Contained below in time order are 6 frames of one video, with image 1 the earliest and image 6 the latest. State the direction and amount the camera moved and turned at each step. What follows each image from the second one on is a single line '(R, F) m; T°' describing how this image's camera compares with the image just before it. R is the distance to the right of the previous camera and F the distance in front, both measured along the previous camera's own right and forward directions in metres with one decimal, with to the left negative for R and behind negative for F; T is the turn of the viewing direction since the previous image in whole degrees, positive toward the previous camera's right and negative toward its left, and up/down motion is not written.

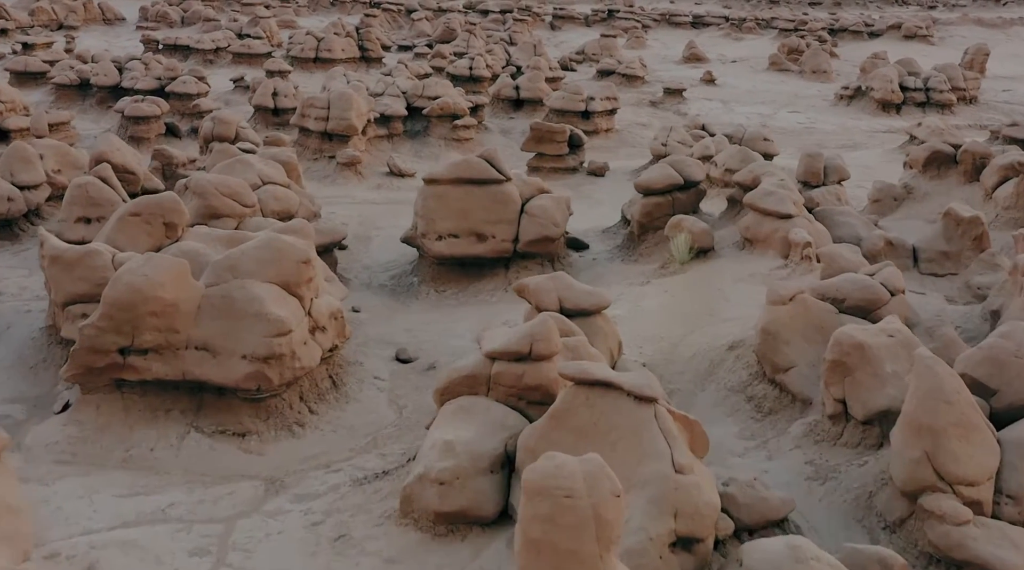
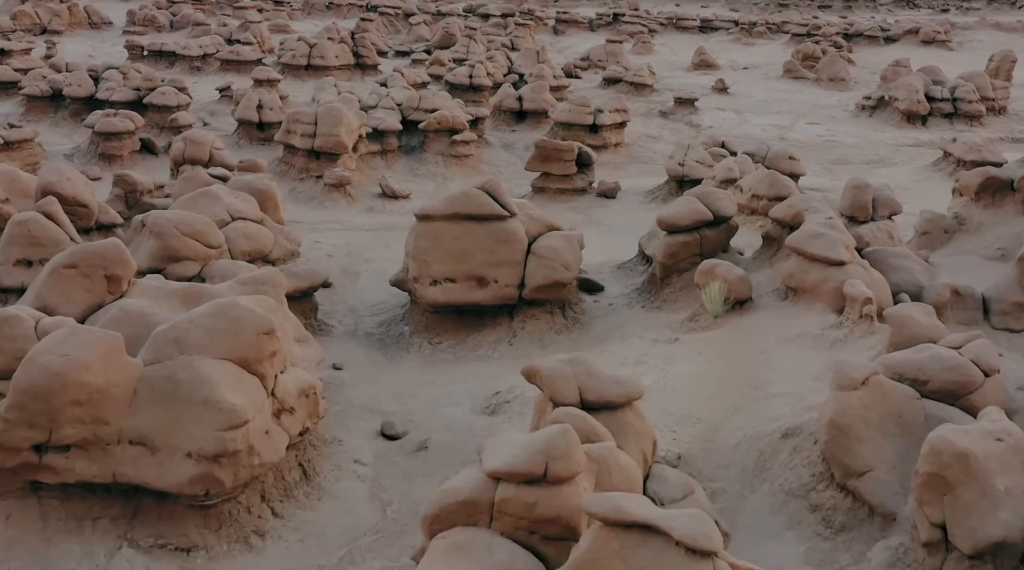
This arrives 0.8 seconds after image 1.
(0.0, +0.8) m; 0°
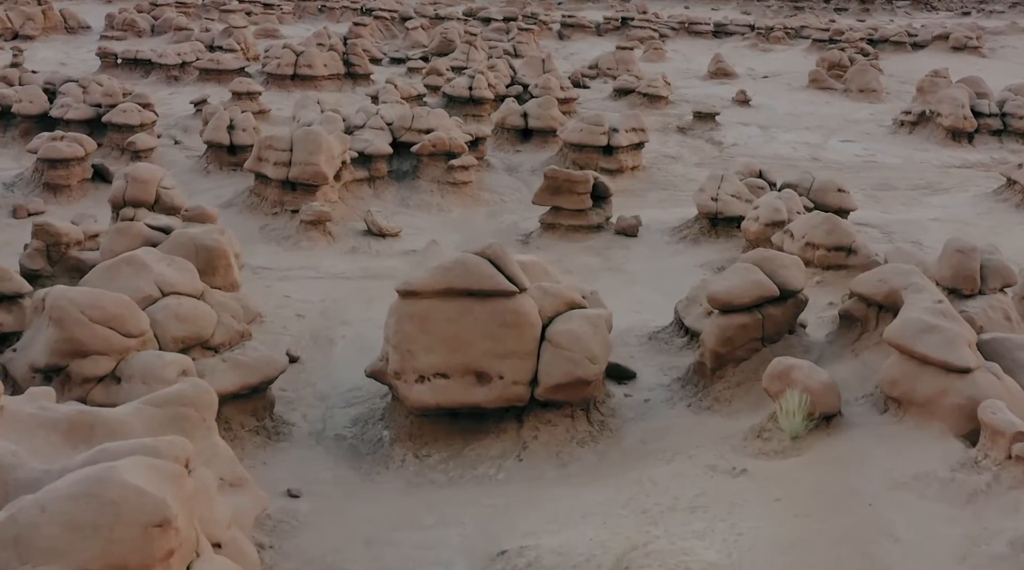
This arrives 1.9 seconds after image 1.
(0.0, +1.3) m; 0°
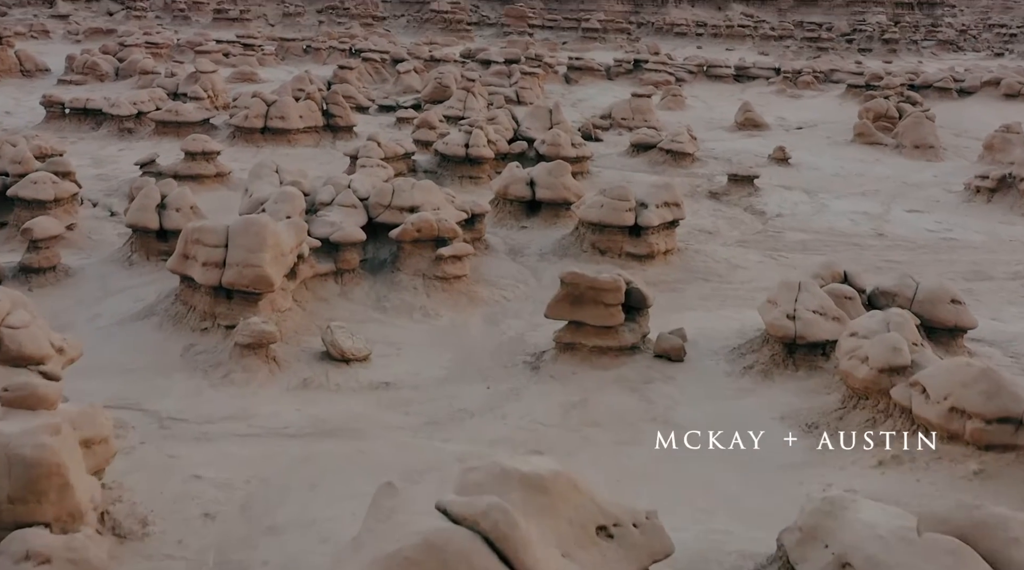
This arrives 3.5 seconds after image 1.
(0.0, +2.0) m; 0°
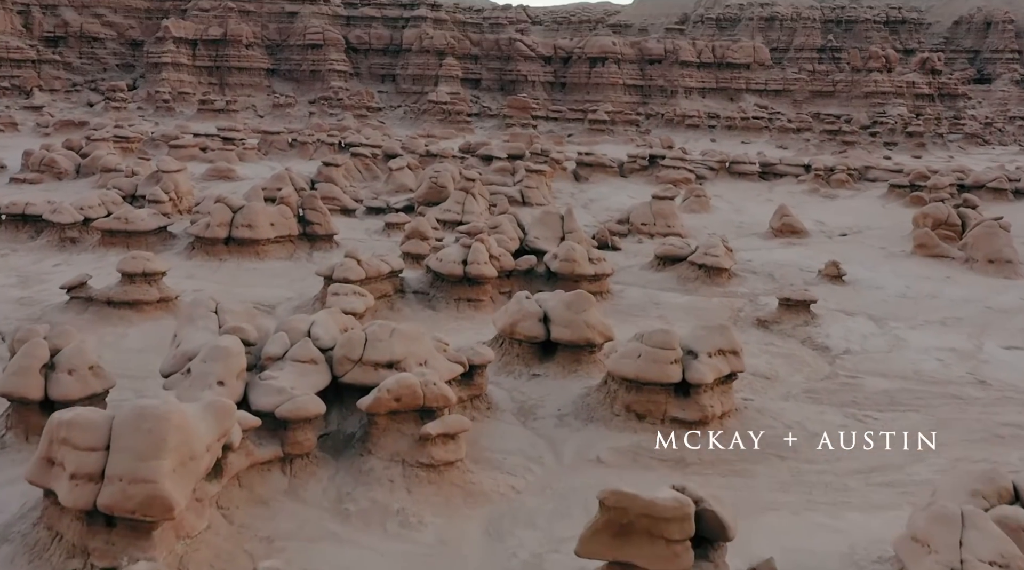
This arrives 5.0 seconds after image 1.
(-0.1, +1.9) m; 0°
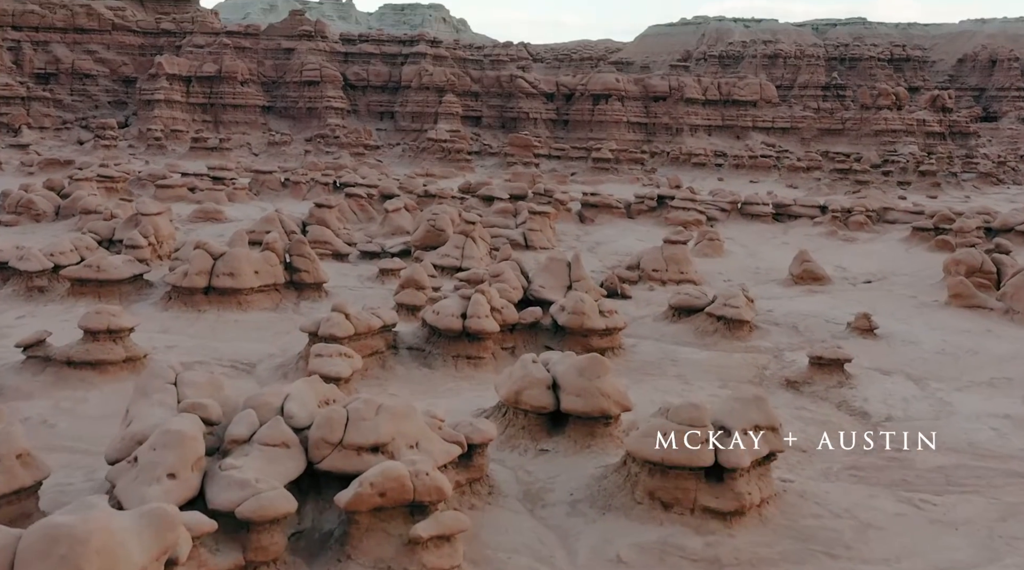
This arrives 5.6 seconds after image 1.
(0.0, +0.9) m; 0°
